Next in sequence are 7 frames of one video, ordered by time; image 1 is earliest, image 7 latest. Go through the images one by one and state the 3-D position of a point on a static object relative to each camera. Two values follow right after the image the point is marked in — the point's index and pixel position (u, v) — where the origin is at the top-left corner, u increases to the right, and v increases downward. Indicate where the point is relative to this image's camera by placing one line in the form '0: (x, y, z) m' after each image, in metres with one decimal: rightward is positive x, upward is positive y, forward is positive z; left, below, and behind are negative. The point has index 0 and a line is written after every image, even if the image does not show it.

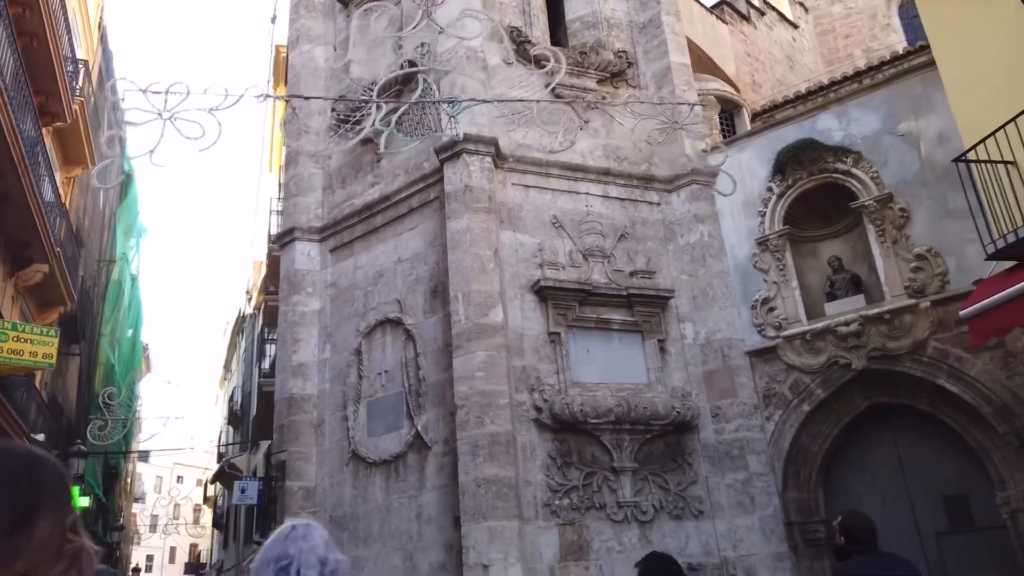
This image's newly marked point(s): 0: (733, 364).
0: (+2.9, -1.0, +10.1) m
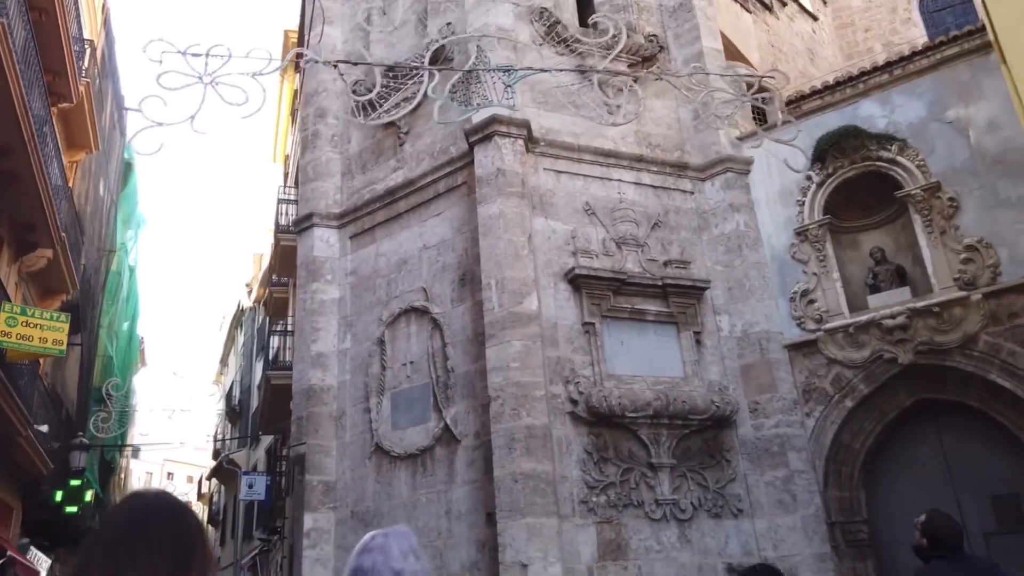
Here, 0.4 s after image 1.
0: (+3.3, -0.9, +9.8) m
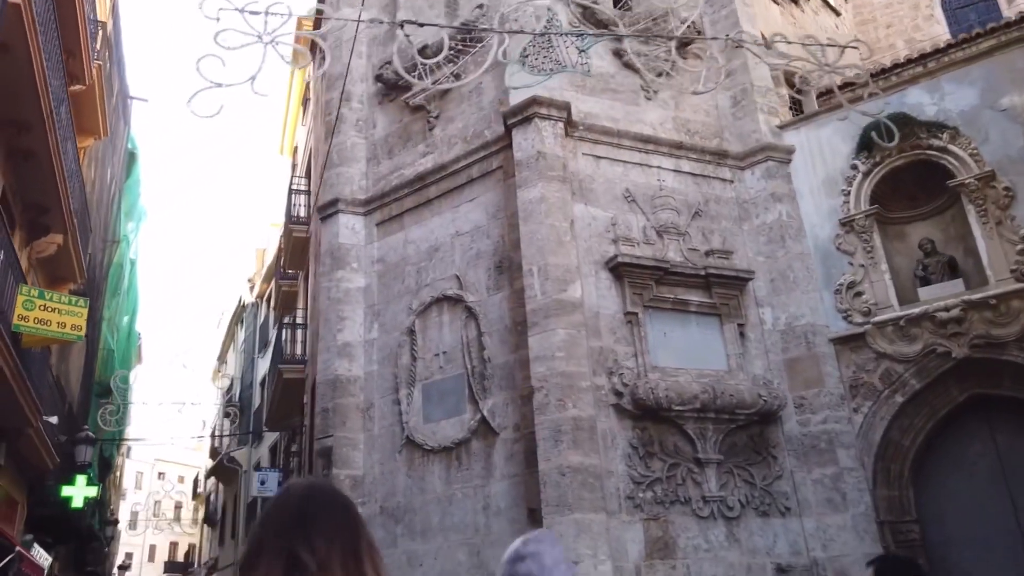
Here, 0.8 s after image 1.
0: (+3.8, -0.8, +9.4) m
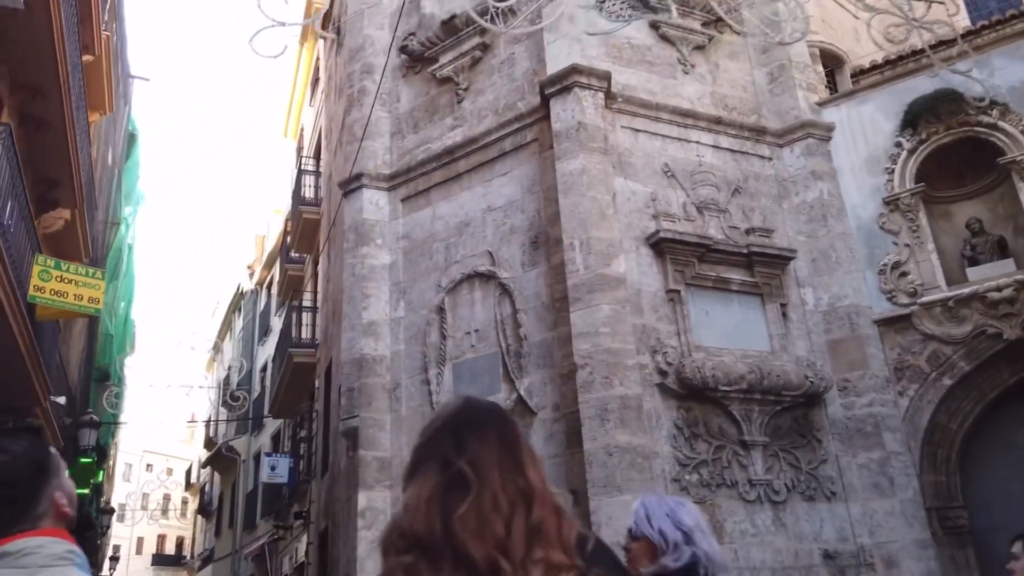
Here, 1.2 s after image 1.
0: (+4.2, -0.5, +9.2) m
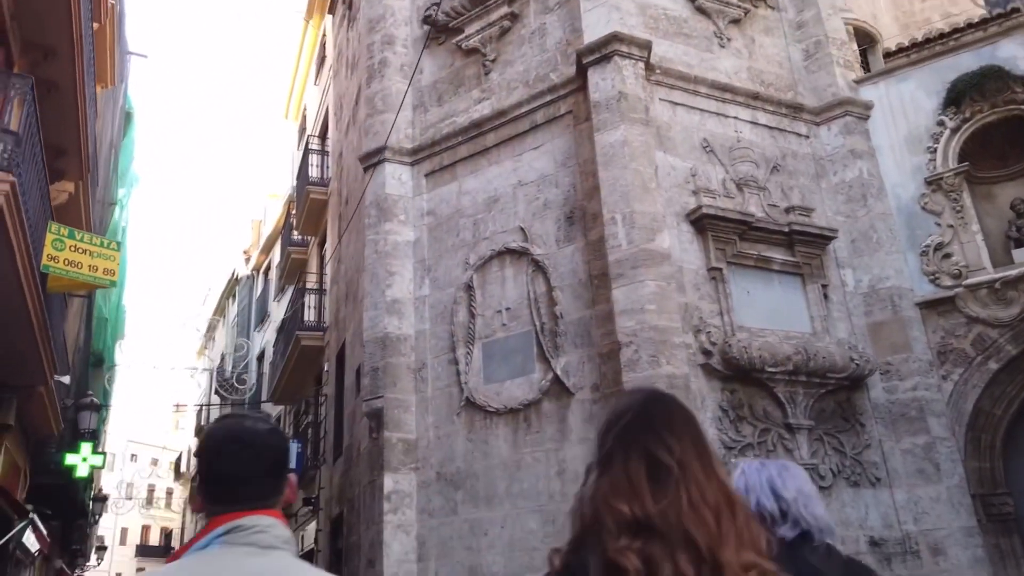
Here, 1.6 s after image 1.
0: (+4.6, -0.3, +8.9) m
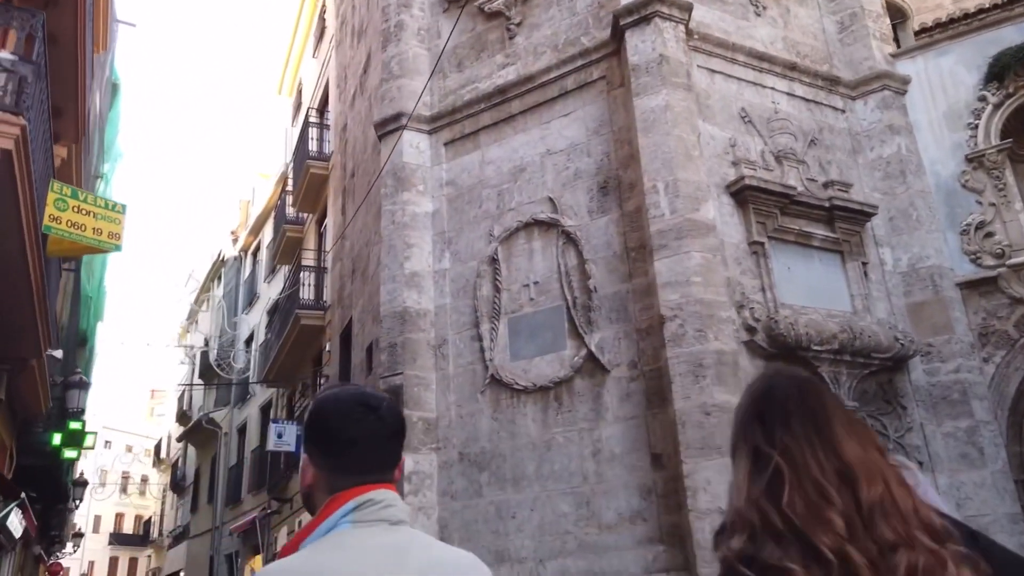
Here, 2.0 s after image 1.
0: (+4.9, -0.1, +8.6) m
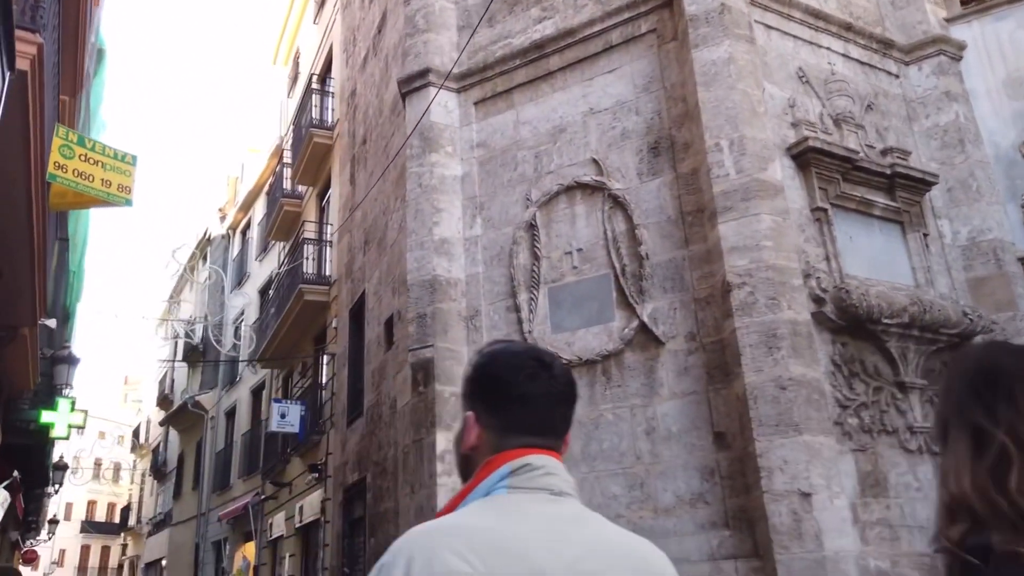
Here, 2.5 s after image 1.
0: (+5.3, +0.2, +8.2) m
